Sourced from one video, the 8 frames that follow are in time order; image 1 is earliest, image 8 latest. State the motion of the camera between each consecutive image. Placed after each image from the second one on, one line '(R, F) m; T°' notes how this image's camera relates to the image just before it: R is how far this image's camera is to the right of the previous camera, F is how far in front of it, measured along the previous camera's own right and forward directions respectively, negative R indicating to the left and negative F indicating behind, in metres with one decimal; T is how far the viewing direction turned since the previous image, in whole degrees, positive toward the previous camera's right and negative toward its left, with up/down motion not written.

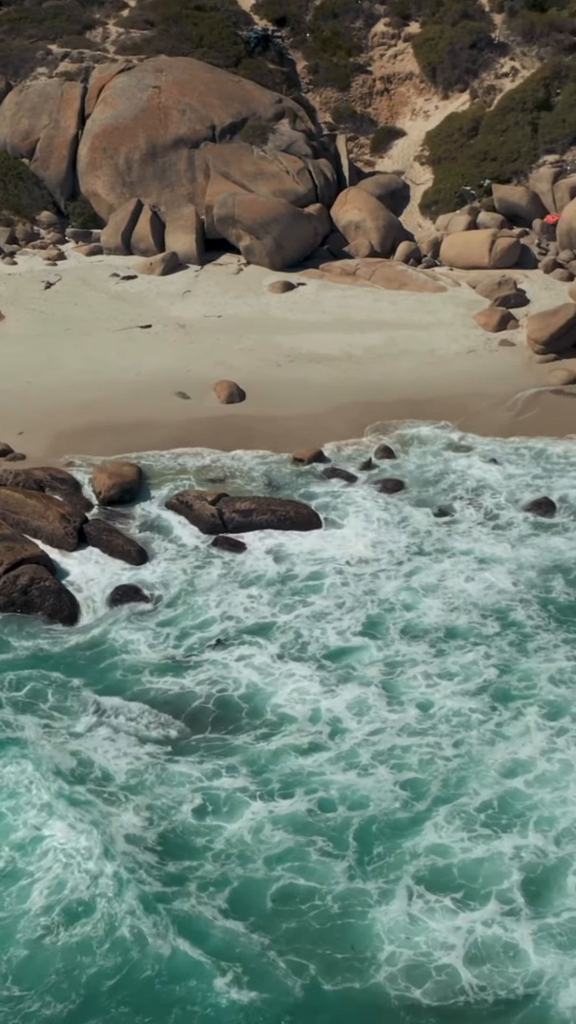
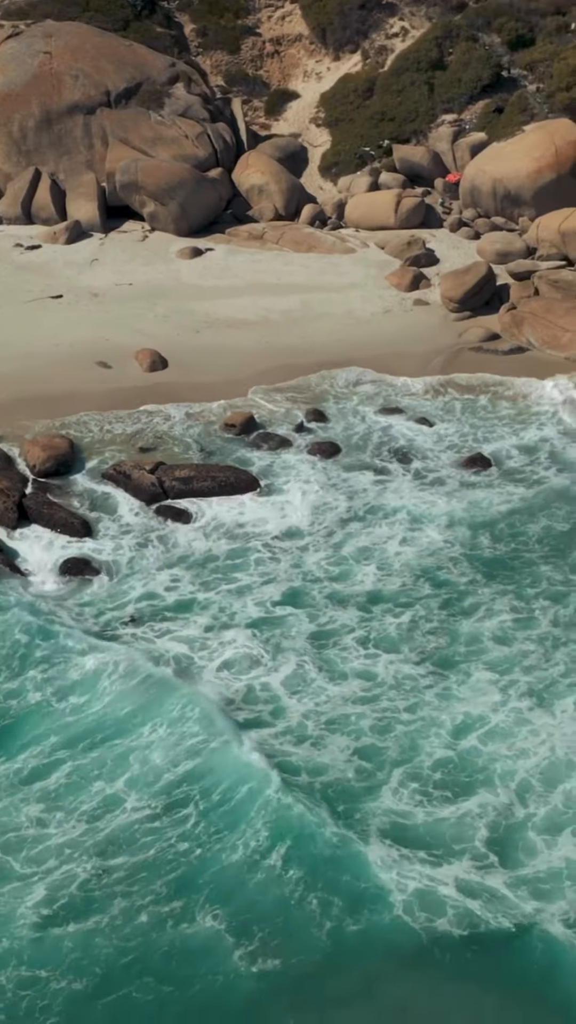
(-0.9, +0.1) m; +5°
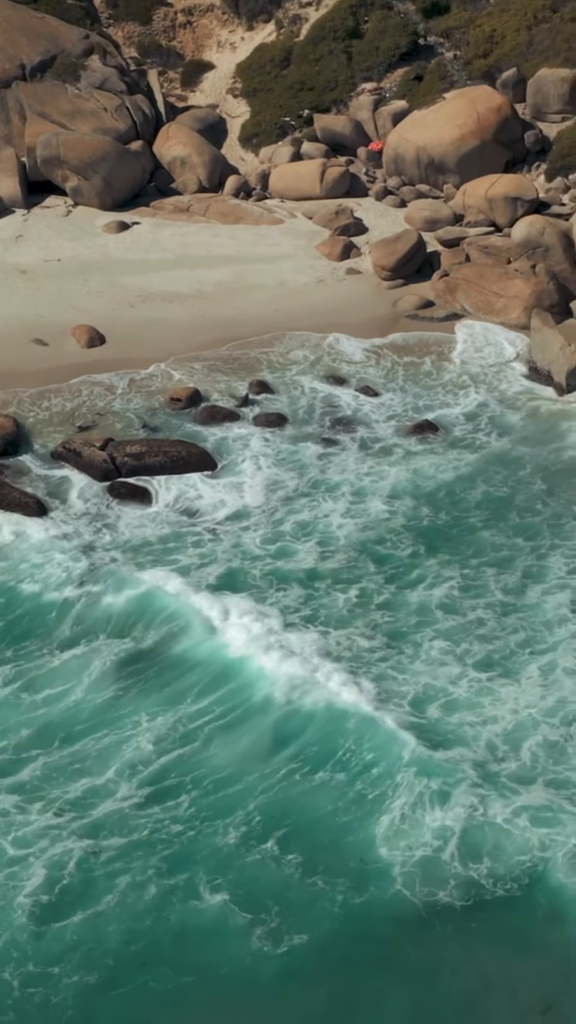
(-0.7, +0.1) m; +4°
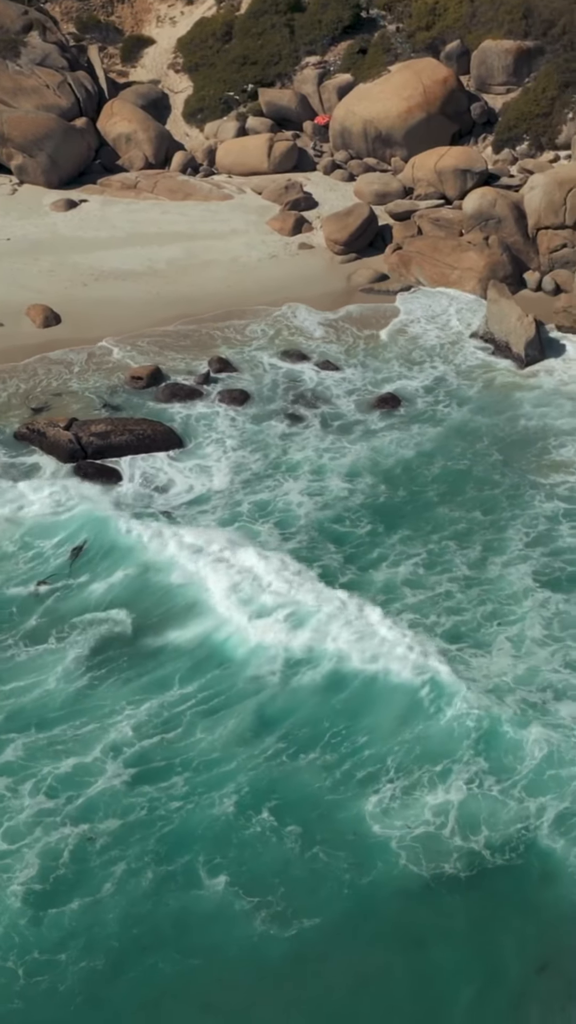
(-0.5, 0.0) m; +3°
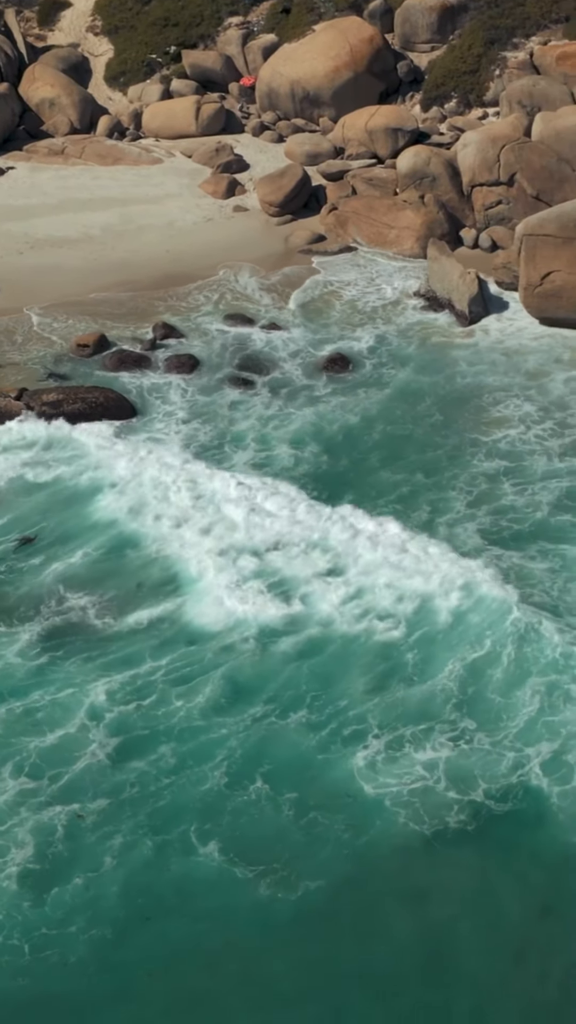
(-0.6, +0.1) m; +4°
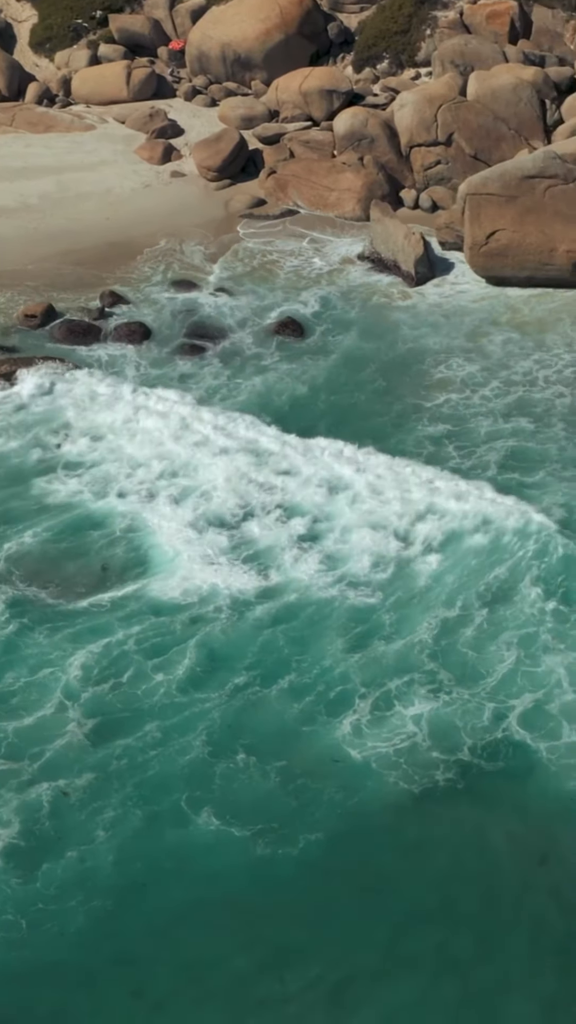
(-0.6, 0.0) m; +3°
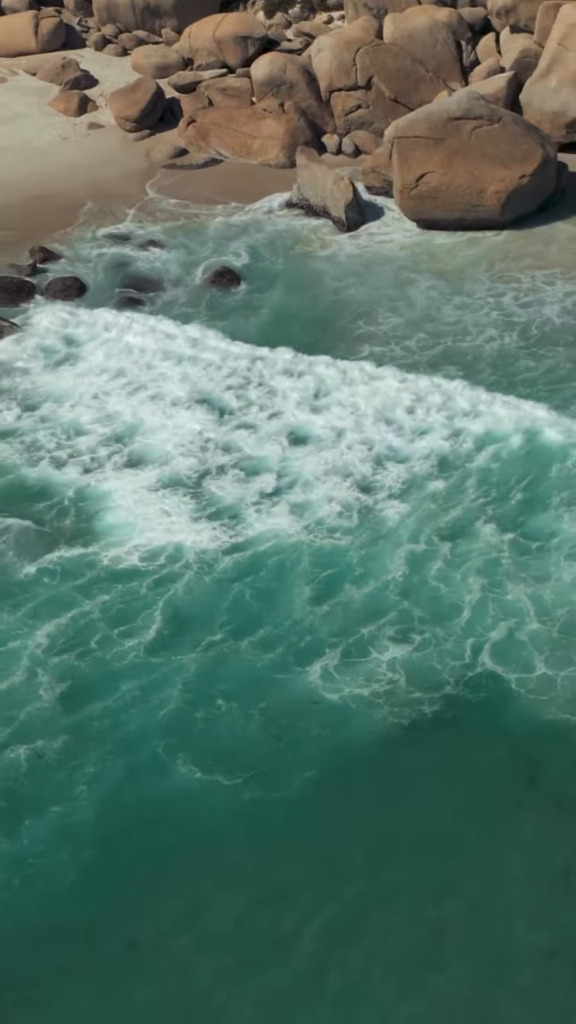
(-0.7, 0.0) m; +4°
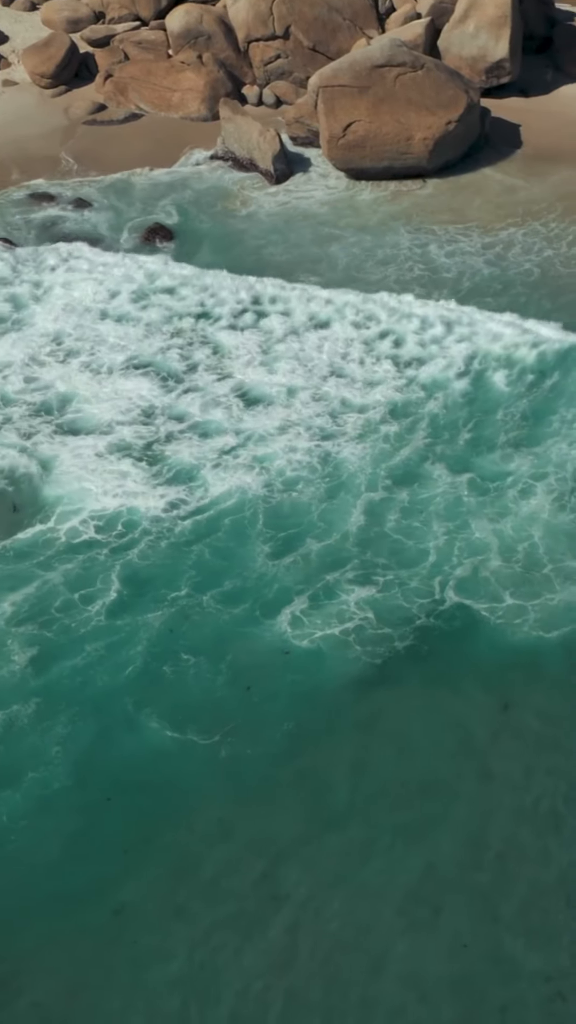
(-0.6, +0.1) m; +4°
